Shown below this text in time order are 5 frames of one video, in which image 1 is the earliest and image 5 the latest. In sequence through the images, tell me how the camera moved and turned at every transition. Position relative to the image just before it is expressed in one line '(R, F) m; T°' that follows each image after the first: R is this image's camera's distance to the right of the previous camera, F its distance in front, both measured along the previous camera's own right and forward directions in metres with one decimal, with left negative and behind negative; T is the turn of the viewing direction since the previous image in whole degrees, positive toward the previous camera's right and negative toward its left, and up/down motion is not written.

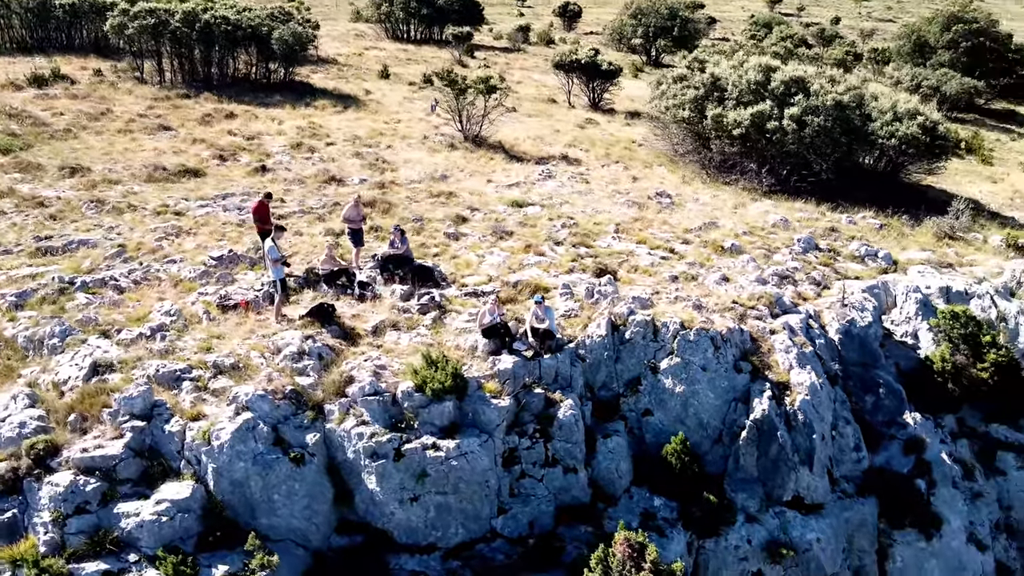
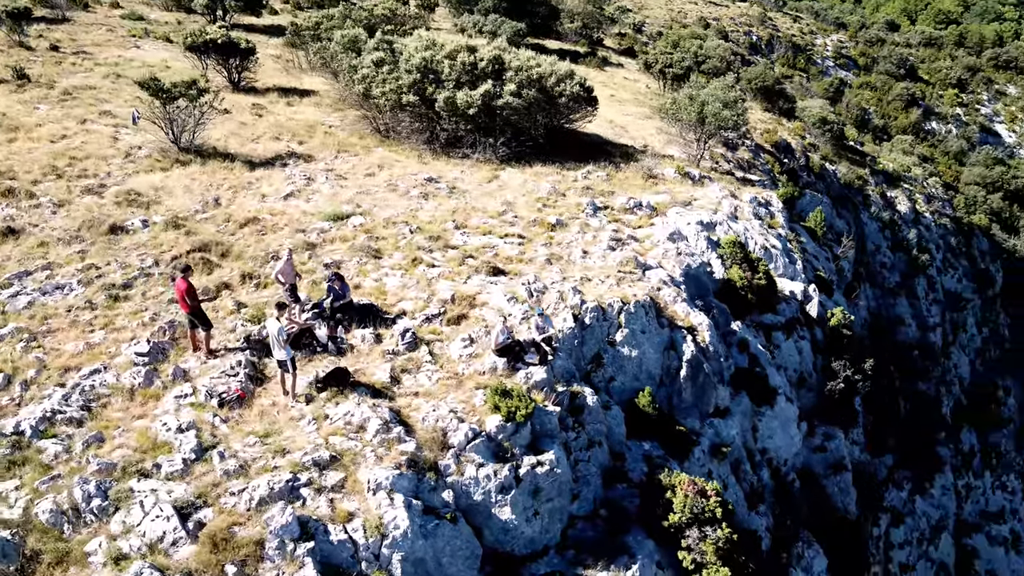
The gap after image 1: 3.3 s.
(-7.6, +0.7) m; +31°
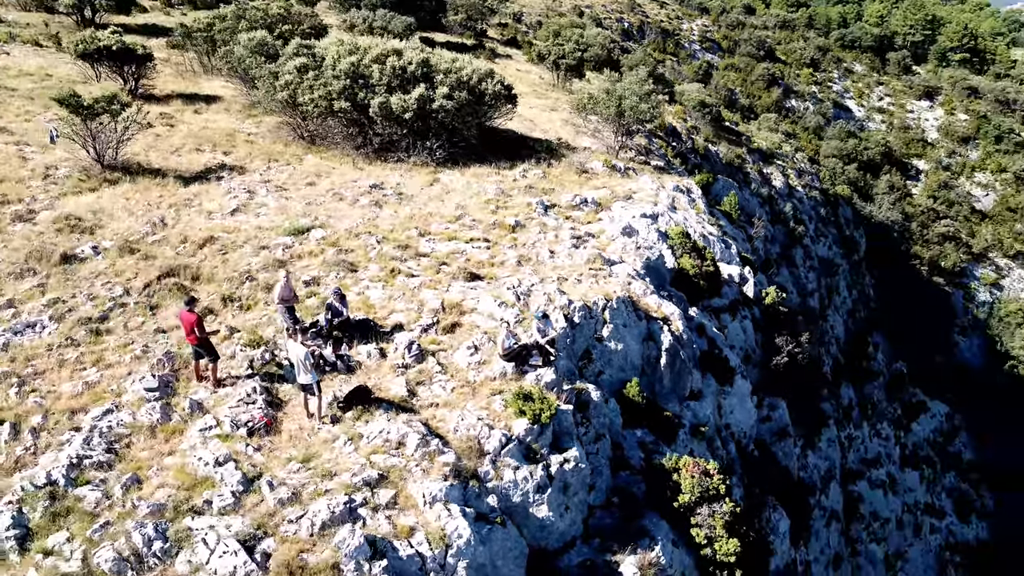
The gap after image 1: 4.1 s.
(-2.3, -0.4) m; +8°
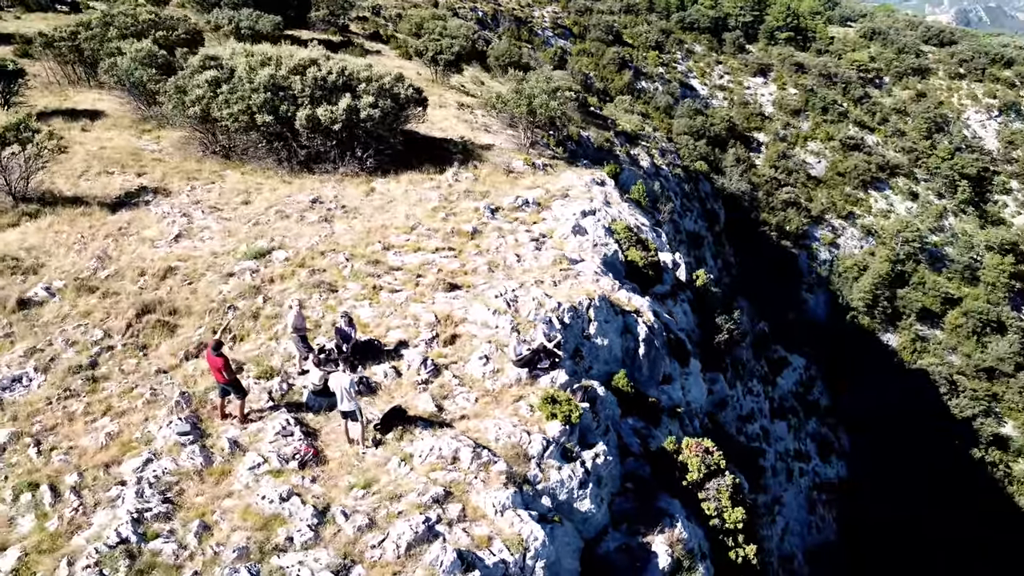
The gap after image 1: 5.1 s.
(-2.9, -0.5) m; +10°
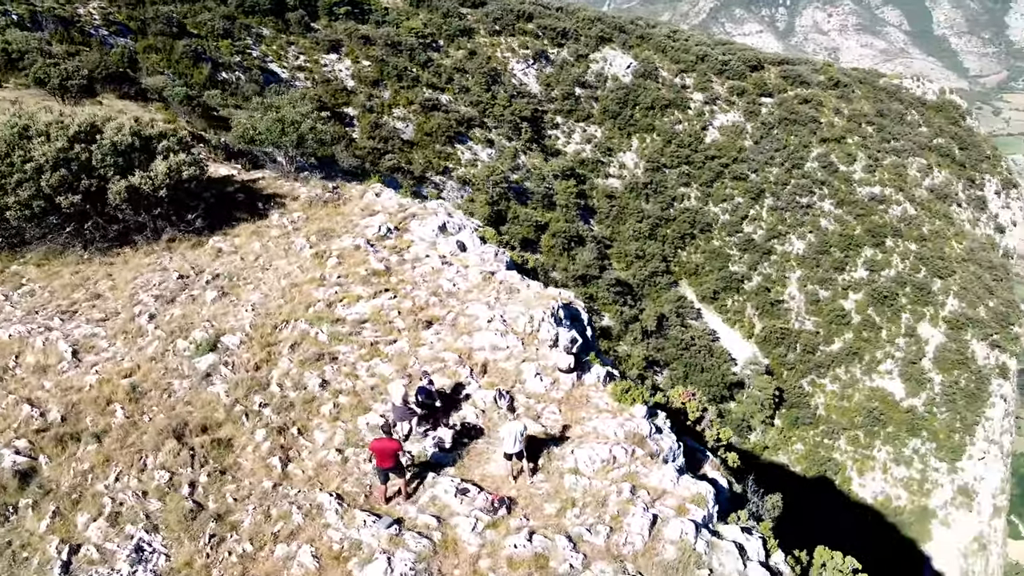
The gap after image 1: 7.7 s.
(-9.3, 0.0) m; +28°
